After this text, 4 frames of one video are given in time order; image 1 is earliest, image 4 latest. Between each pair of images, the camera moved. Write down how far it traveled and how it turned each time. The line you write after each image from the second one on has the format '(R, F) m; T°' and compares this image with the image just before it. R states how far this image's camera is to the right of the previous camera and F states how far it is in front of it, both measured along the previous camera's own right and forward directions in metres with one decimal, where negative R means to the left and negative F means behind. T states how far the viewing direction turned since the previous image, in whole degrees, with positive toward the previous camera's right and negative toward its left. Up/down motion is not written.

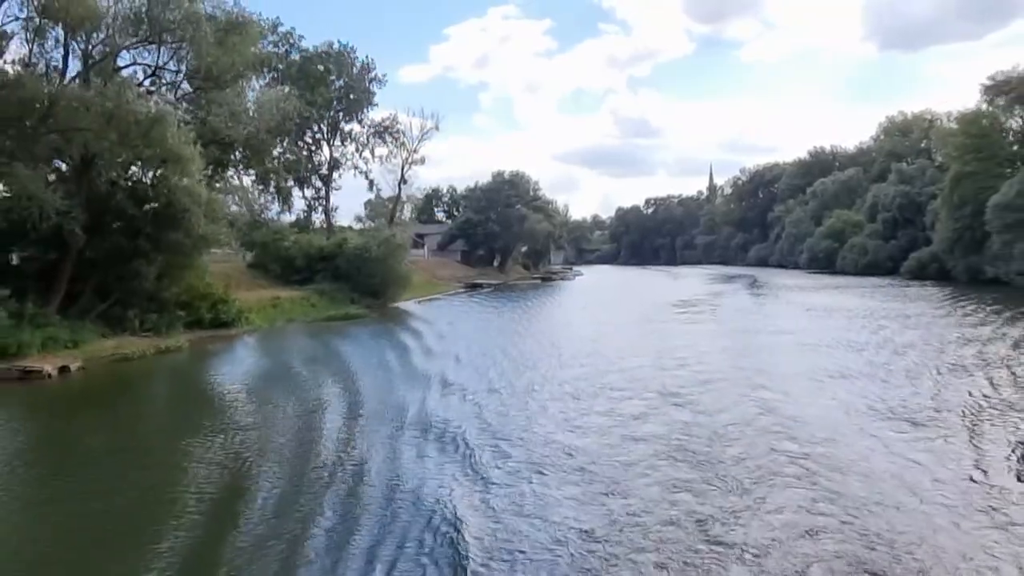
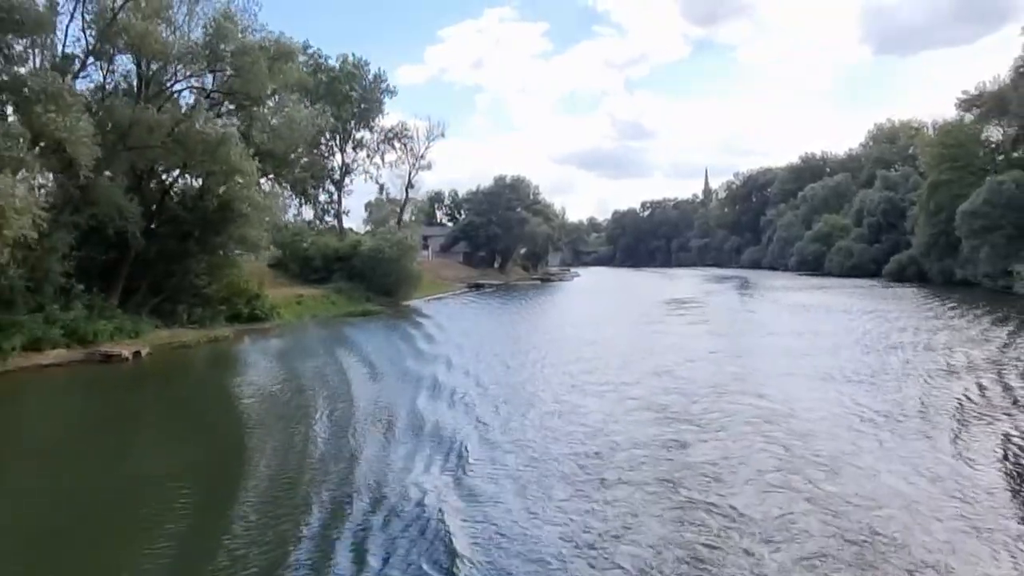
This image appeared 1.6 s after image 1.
(-0.5, -3.4) m; 0°
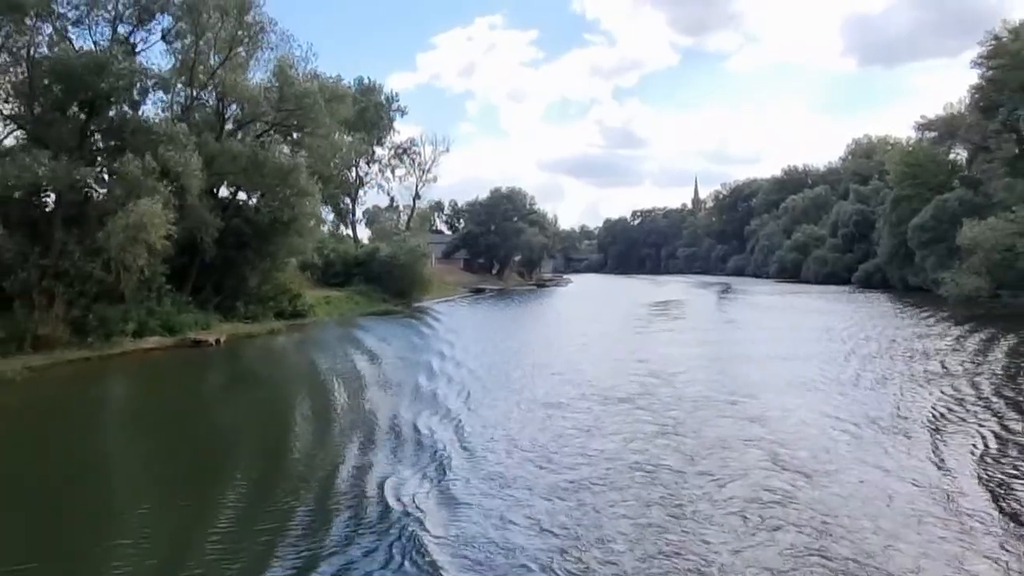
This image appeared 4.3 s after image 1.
(-0.8, -5.7) m; +1°
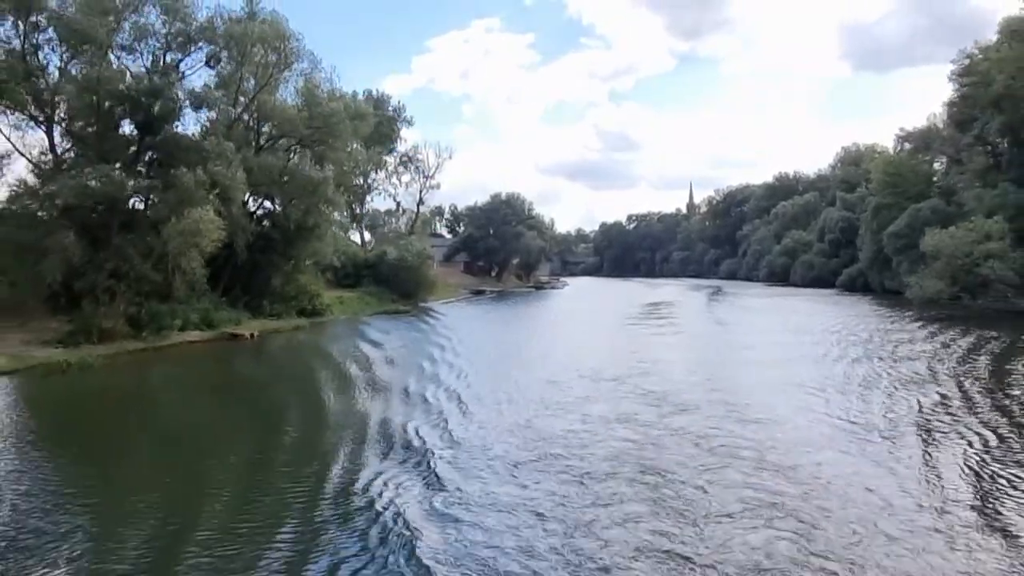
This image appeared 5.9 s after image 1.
(-0.4, -3.4) m; 0°
